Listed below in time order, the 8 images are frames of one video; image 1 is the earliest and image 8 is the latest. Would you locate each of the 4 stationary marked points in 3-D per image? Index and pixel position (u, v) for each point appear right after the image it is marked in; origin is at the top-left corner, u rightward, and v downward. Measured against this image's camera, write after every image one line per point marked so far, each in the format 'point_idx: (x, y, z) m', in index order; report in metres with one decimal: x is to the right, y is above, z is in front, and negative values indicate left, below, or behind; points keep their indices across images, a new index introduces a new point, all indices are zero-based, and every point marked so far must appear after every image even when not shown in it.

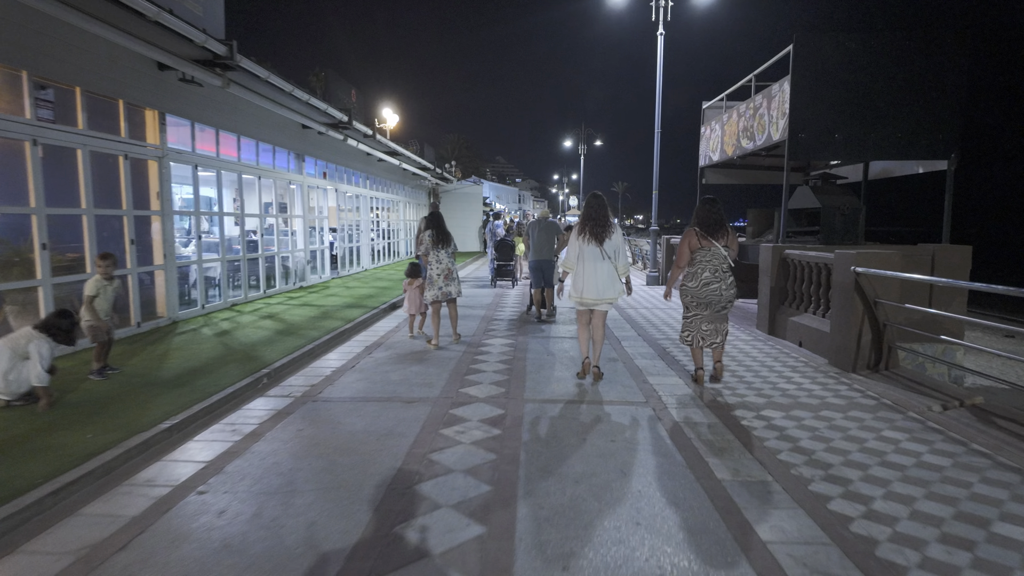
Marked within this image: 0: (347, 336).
0: (-2.4, -0.7, +8.2) m
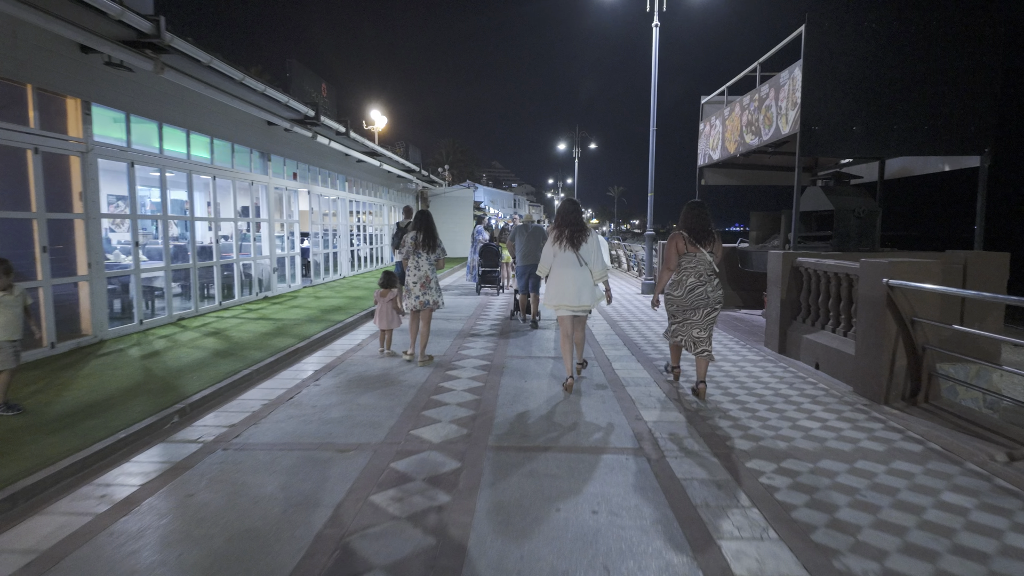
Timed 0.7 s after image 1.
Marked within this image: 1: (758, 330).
0: (-2.7, -0.9, +7.2) m
1: (+4.0, -0.7, +9.0) m
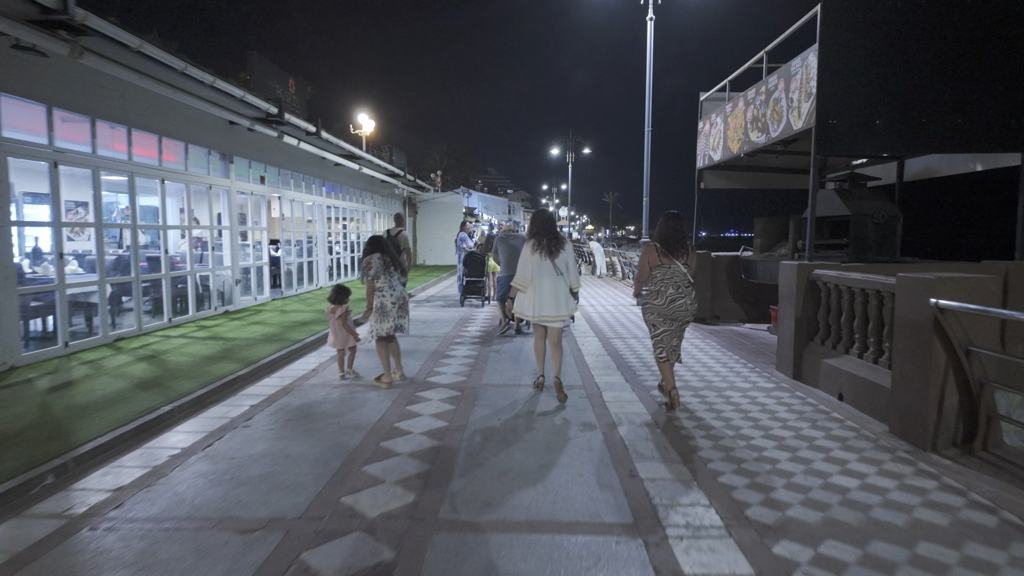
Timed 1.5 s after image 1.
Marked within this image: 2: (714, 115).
0: (-3.0, -1.1, +6.2) m
1: (+3.7, -0.9, +8.1) m
2: (+3.5, +3.0, +9.8) m
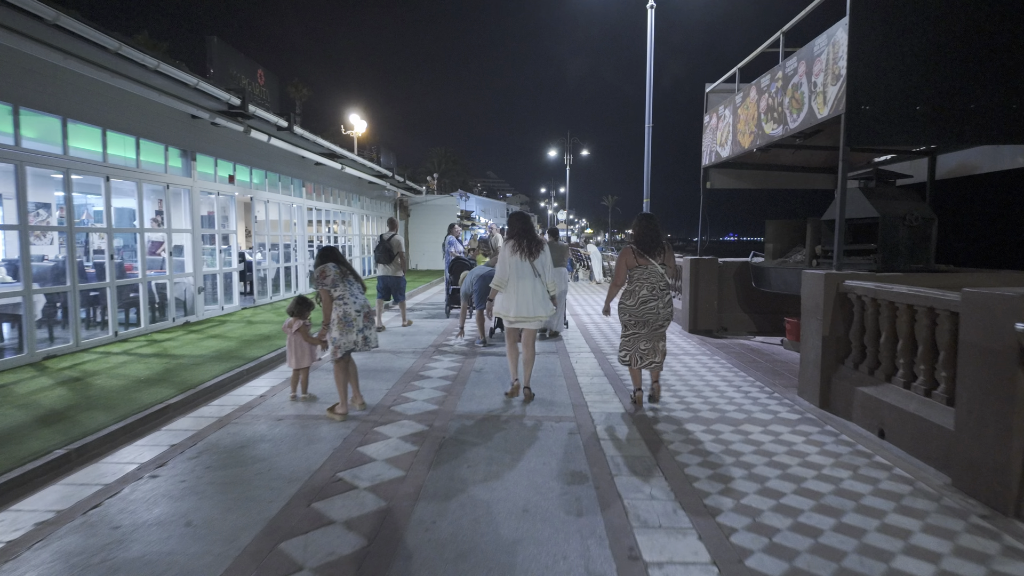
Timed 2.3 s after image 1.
0: (-3.2, -1.2, +5.3) m
1: (+3.5, -1.0, +7.2) m
2: (+3.3, +2.9, +9.0) m
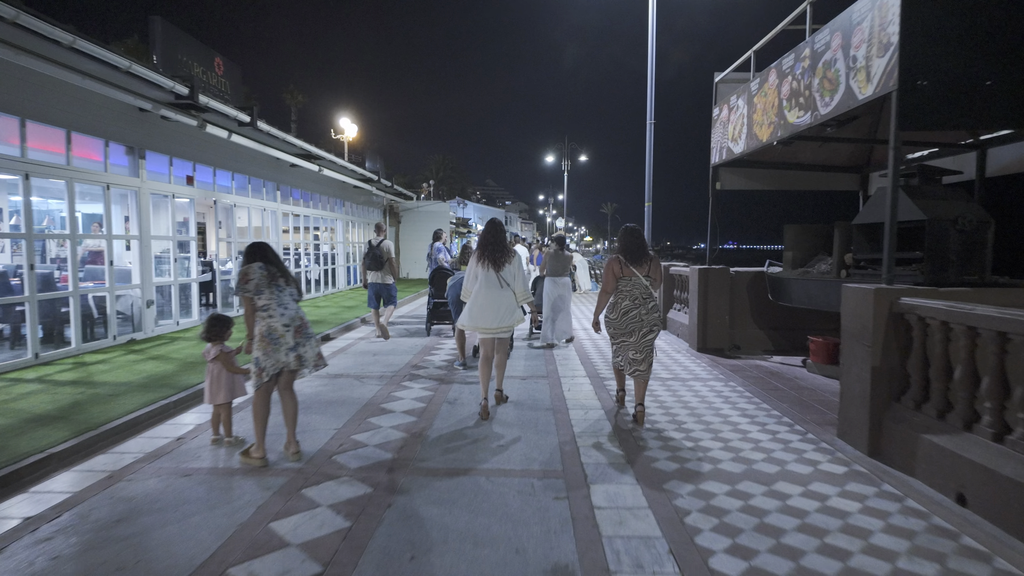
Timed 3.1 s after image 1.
0: (-3.4, -1.3, +4.2) m
1: (+3.3, -1.2, +6.1) m
2: (+3.1, +2.7, +7.9) m
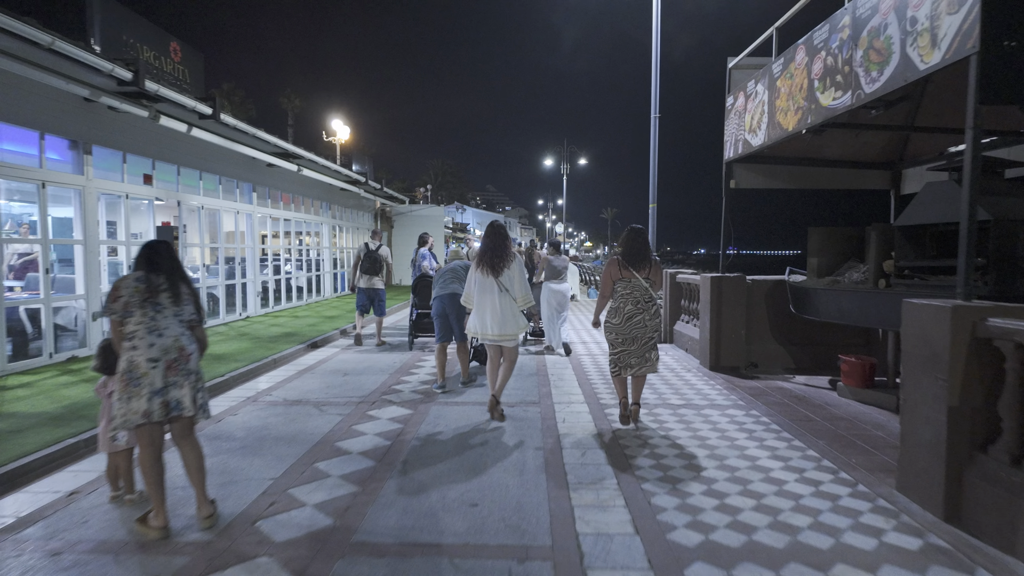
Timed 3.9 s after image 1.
0: (-3.5, -1.4, +3.2) m
1: (+3.1, -1.3, +5.1) m
2: (+3.0, +2.5, +7.0) m
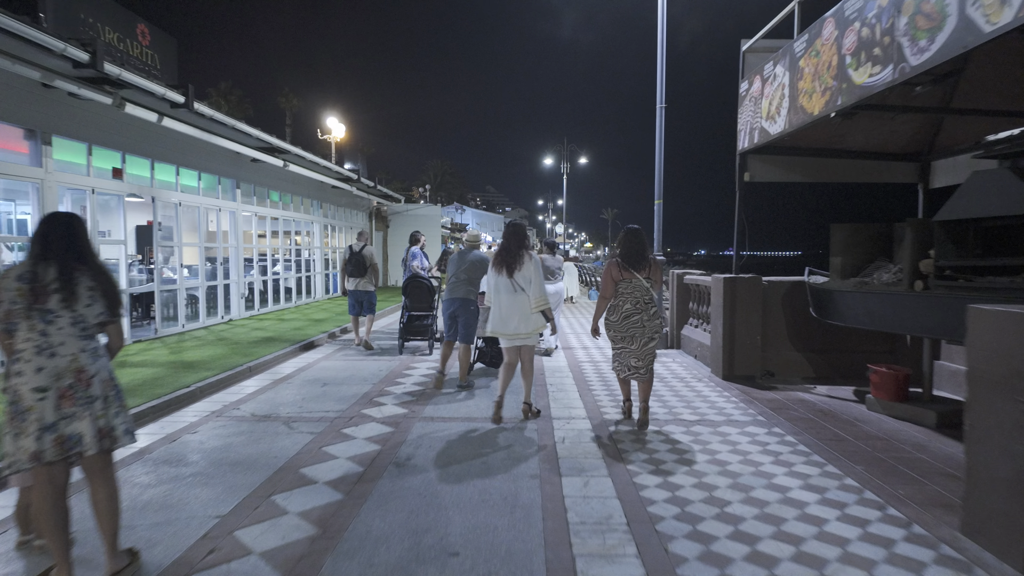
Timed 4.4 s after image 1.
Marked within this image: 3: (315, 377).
0: (-3.6, -1.5, +2.6) m
1: (+3.0, -1.3, +4.5) m
2: (+2.9, +2.5, +6.4) m
3: (-2.5, -1.1, +7.3) m
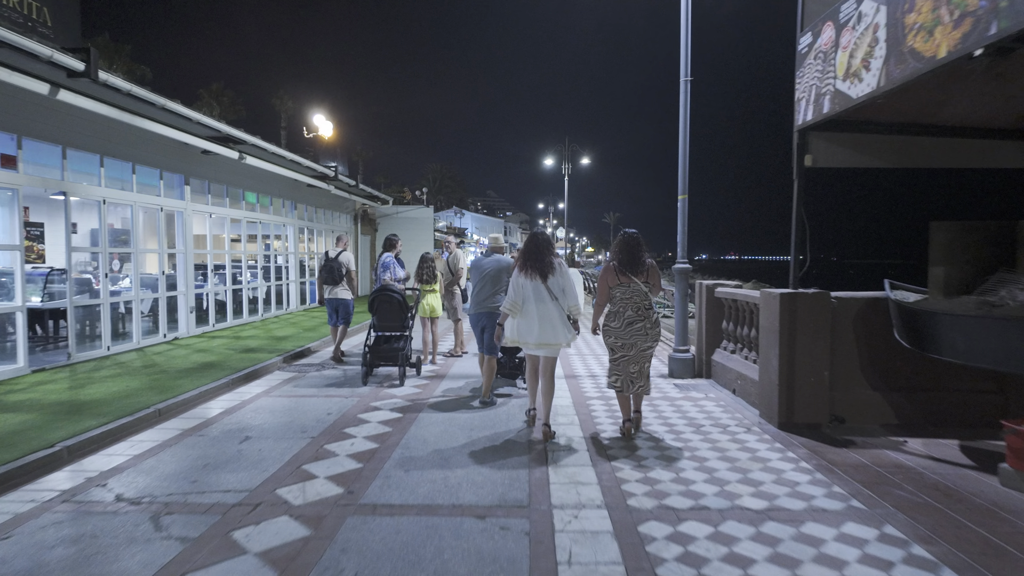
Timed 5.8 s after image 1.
0: (-3.7, -1.6, +0.9) m
1: (+2.9, -1.5, +2.8) m
2: (+2.8, +2.3, +4.7) m
3: (-2.7, -1.3, +5.5) m
